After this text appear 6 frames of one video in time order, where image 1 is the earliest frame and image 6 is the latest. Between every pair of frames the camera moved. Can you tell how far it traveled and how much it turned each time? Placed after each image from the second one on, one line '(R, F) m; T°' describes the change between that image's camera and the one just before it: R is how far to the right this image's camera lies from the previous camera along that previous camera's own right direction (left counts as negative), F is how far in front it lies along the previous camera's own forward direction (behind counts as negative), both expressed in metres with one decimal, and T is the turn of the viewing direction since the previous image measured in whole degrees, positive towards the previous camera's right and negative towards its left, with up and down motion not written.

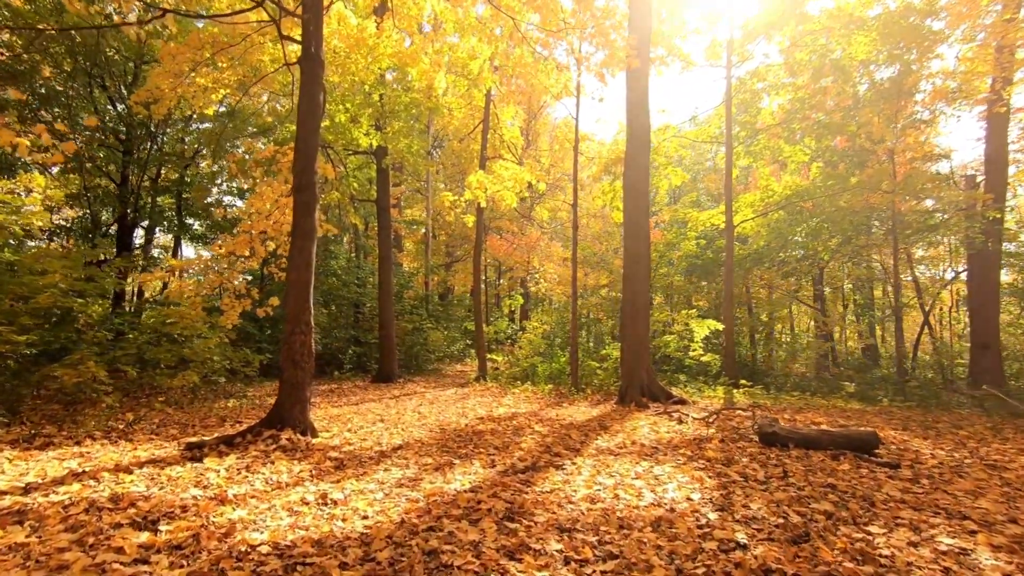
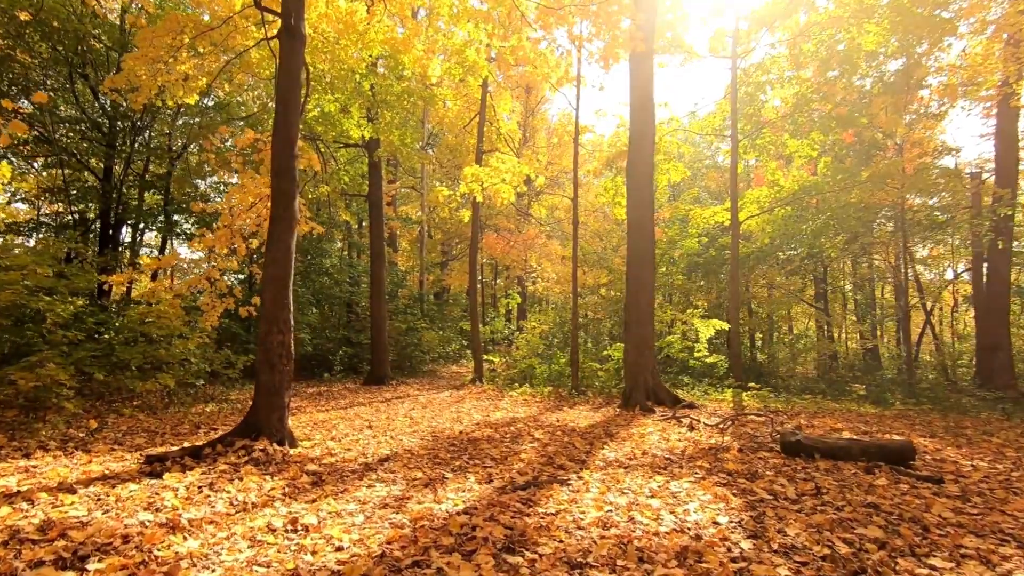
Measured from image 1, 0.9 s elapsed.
(0.0, +0.5) m; 0°
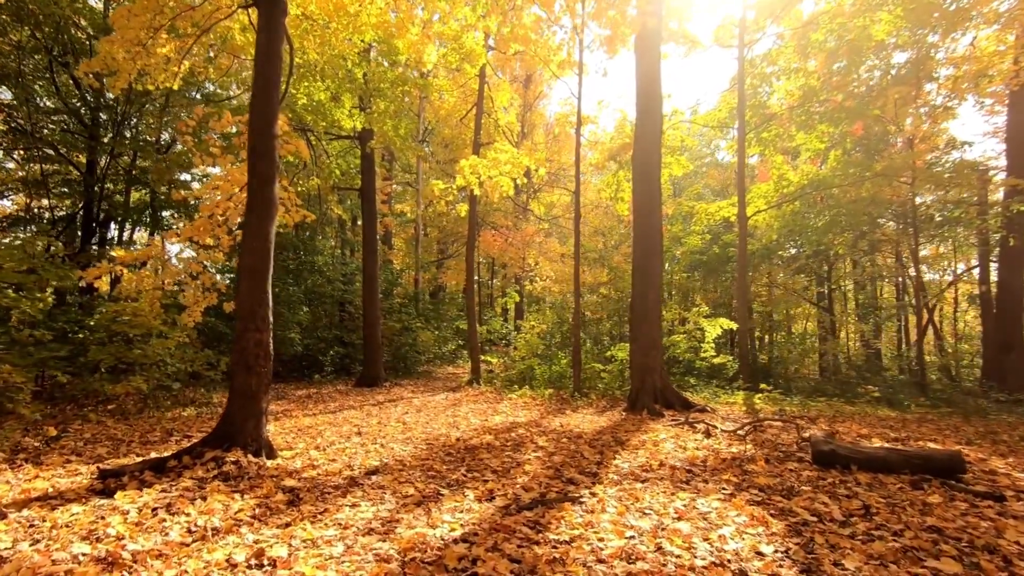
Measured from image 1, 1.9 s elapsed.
(-0.1, +0.5) m; 0°
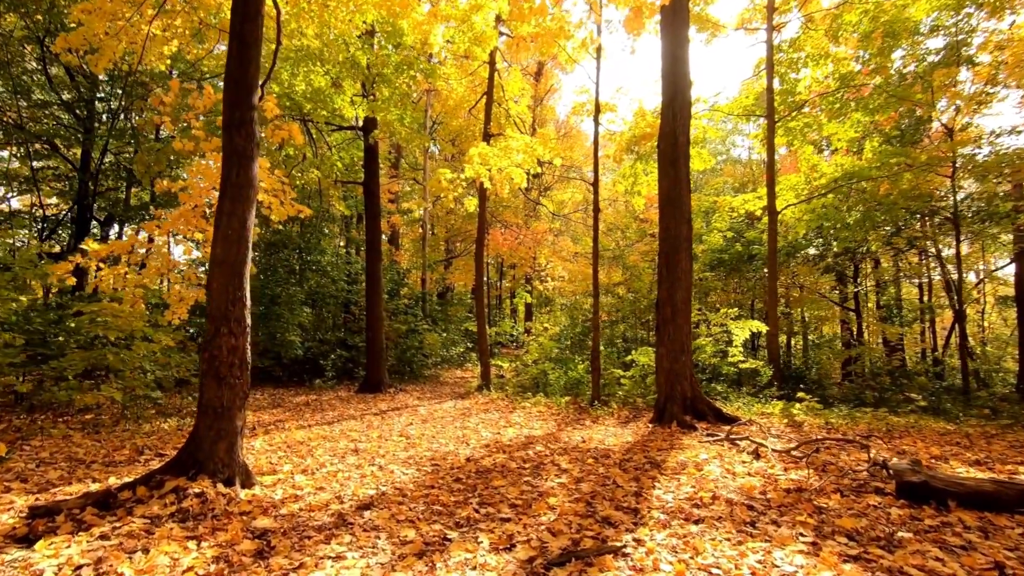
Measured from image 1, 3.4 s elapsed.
(-0.1, +0.7) m; -1°
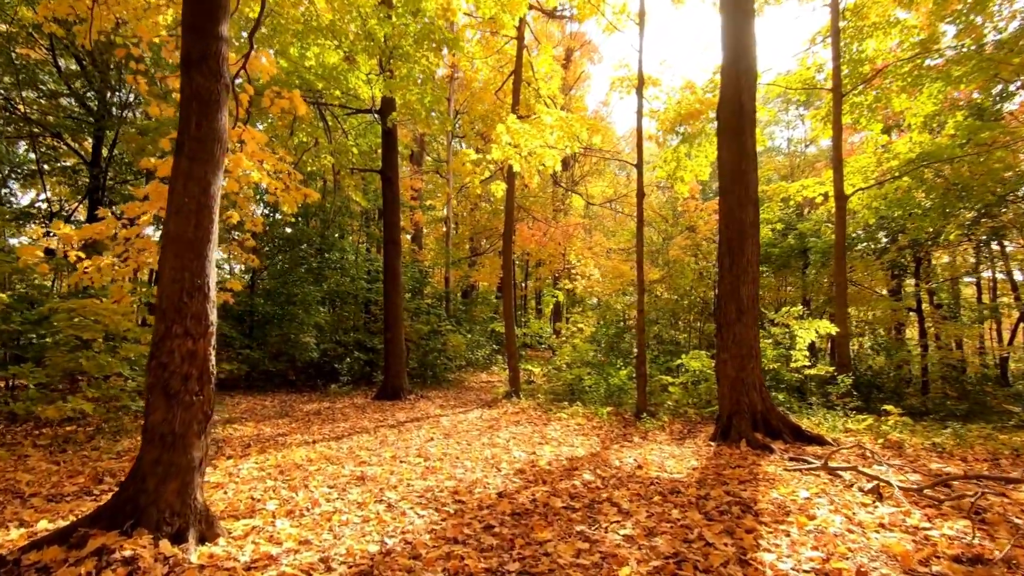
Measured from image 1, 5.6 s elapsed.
(-0.1, +1.0) m; -3°
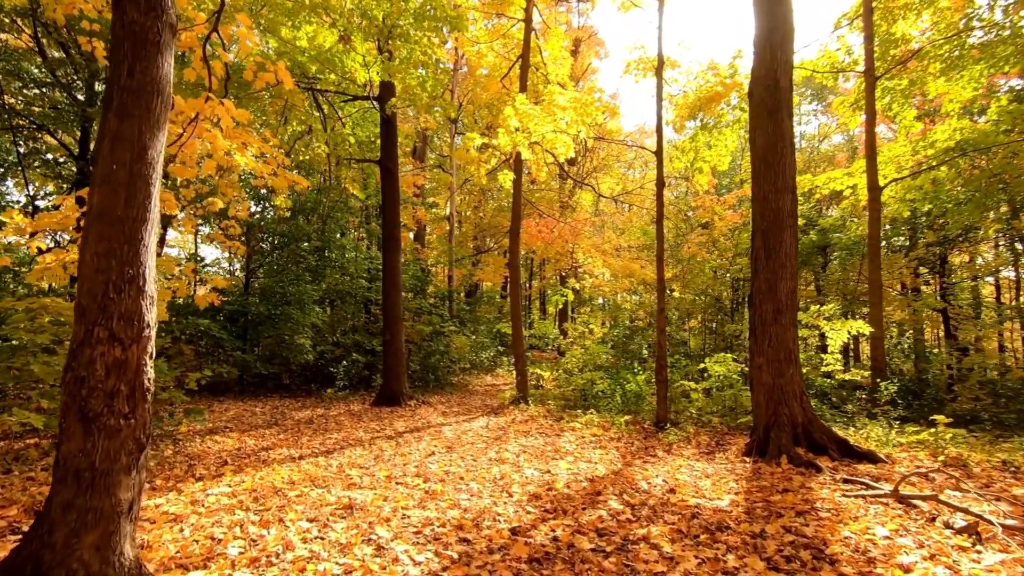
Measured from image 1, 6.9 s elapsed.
(-0.1, +0.6) m; 0°
